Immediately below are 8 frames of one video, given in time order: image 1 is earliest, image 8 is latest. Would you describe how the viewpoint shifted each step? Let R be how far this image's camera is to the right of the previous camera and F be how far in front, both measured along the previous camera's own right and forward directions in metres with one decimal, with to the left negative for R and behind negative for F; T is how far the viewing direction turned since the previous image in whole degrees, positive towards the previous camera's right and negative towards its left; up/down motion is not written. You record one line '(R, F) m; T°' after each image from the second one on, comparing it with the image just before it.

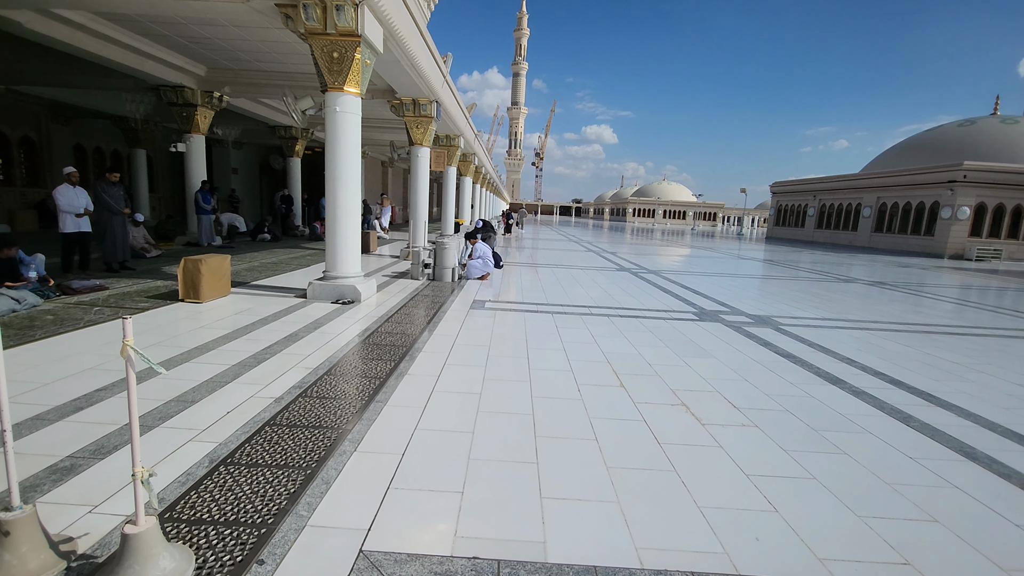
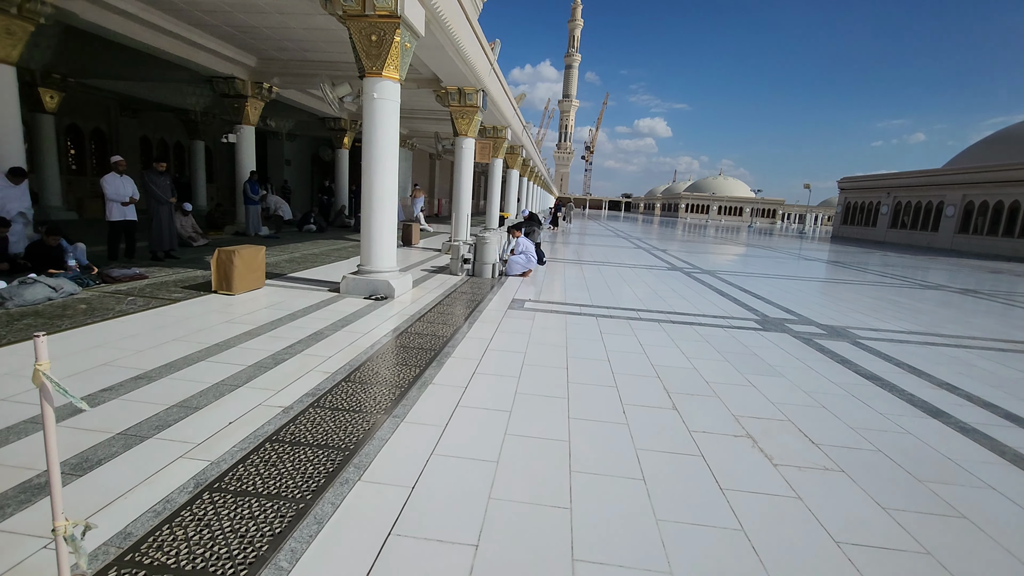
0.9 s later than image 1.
(0.0, +0.4) m; -5°
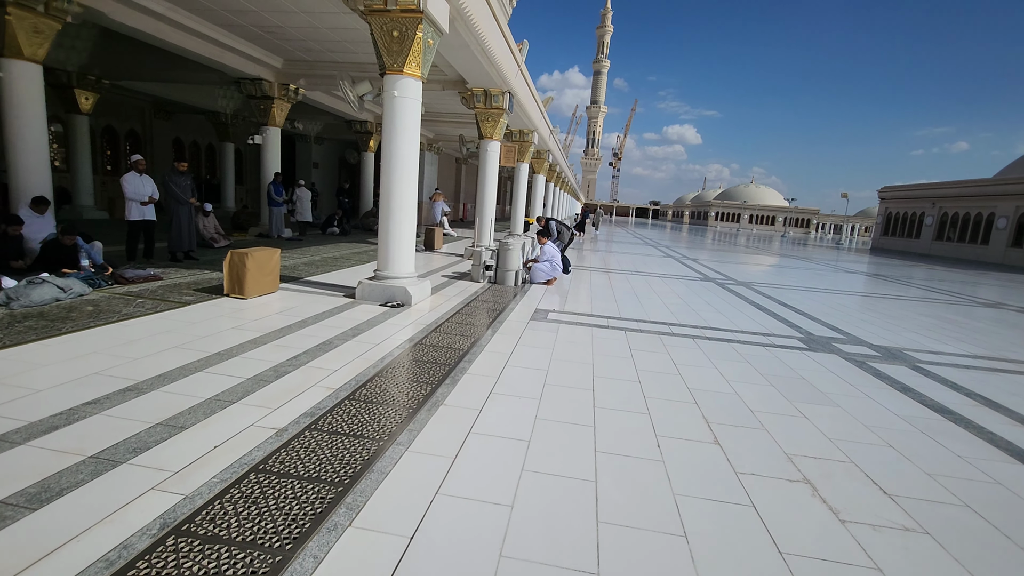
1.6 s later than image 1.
(0.0, +0.3) m; -3°
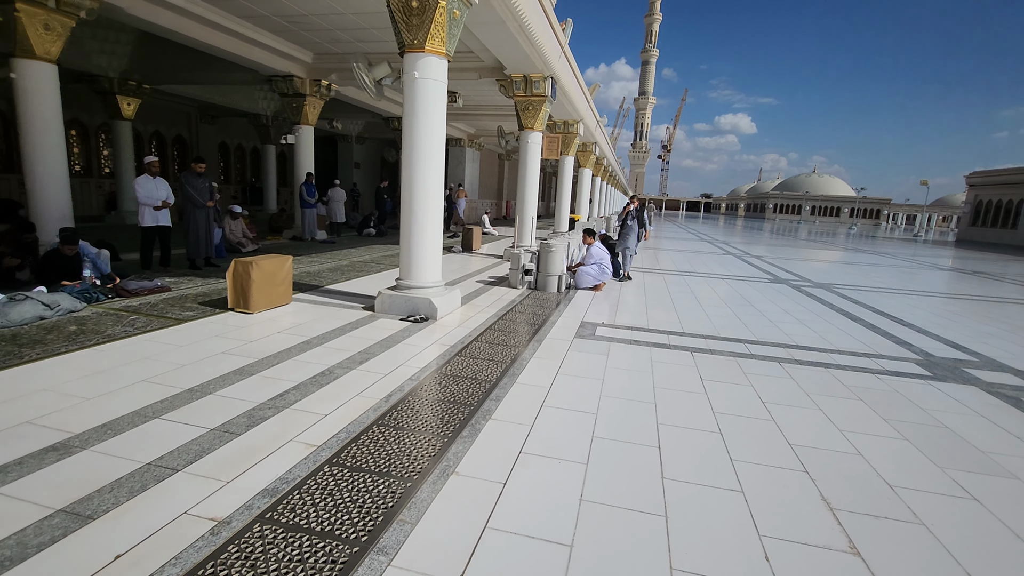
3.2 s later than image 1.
(+0.1, +0.8) m; -5°
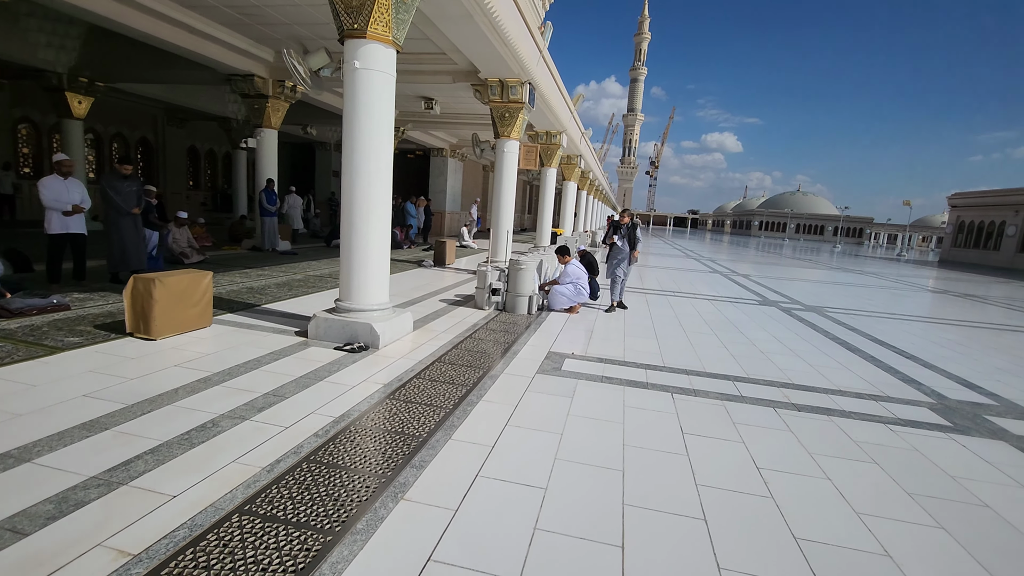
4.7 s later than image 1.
(+0.3, +0.6) m; +1°
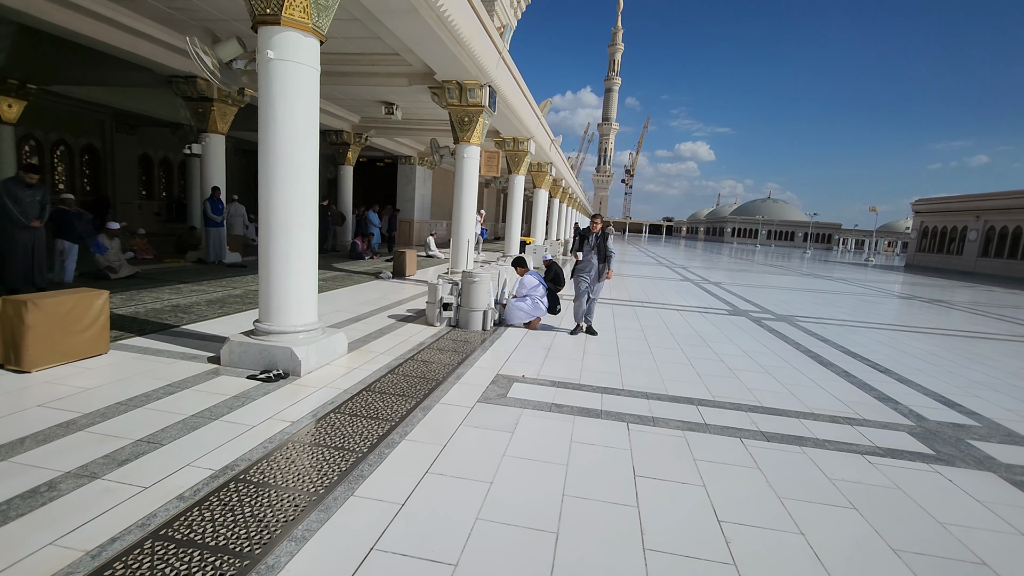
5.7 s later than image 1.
(+0.3, +0.4) m; +2°
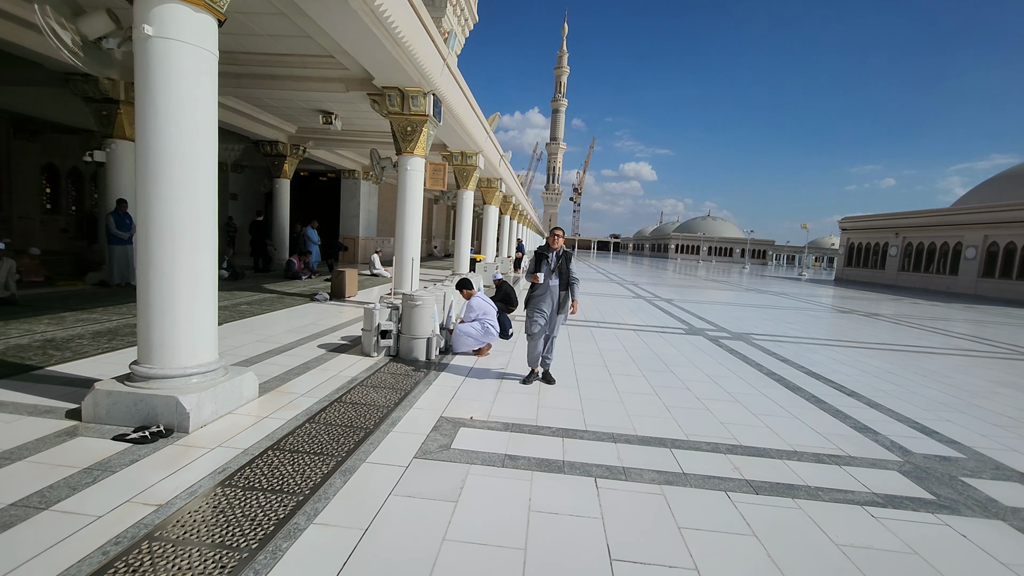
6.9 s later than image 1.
(0.0, +0.5) m; +6°
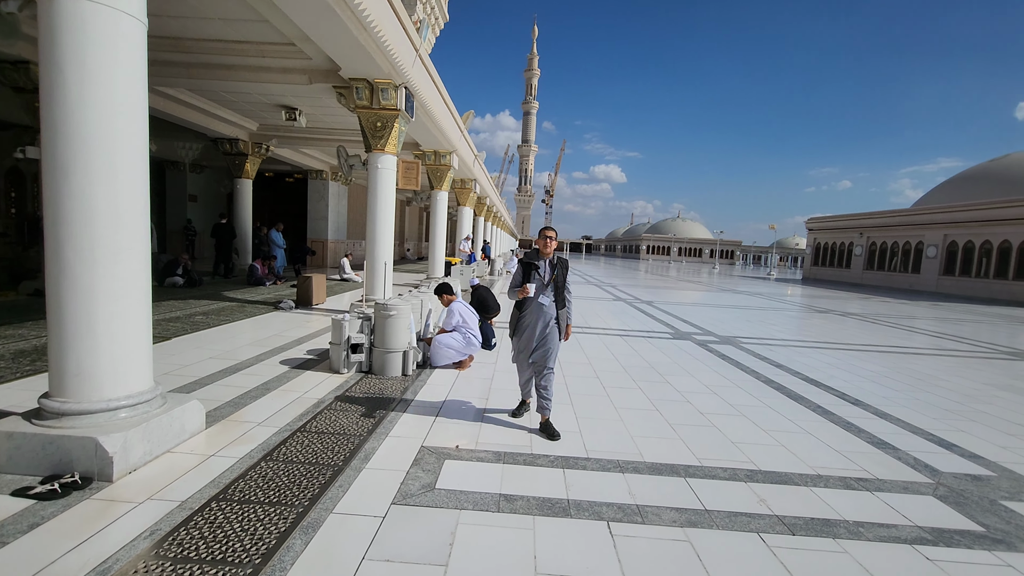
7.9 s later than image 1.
(-0.1, +0.4) m; +3°
